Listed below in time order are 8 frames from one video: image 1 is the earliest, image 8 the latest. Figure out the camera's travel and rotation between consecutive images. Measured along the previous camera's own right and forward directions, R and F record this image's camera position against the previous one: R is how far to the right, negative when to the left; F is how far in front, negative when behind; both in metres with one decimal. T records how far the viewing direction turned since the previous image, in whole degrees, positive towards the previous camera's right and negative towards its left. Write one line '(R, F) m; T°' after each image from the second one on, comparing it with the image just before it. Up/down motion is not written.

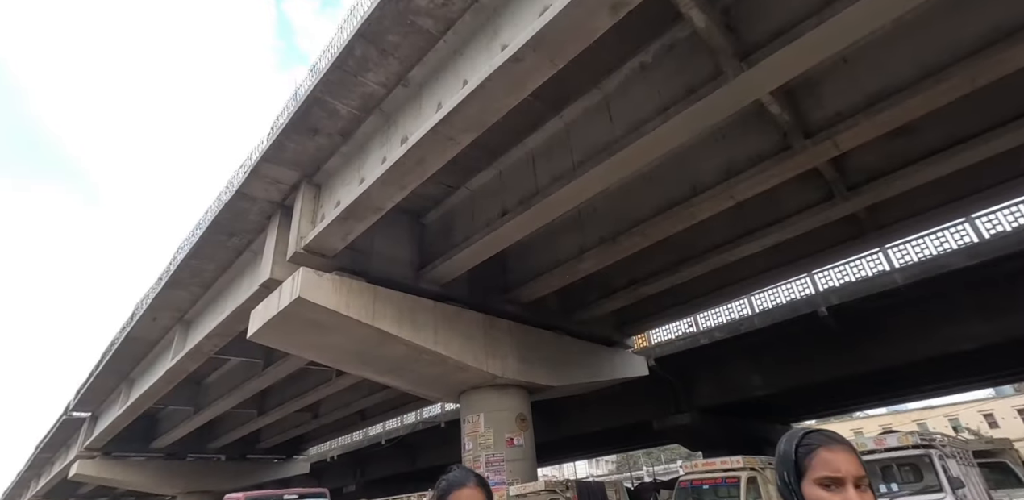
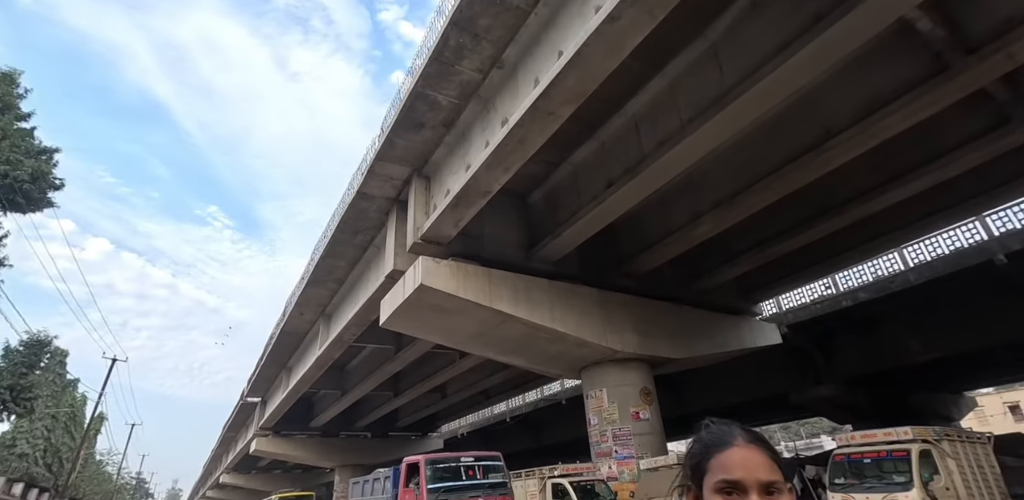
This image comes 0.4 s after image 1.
(-0.1, 0.0) m; -12°
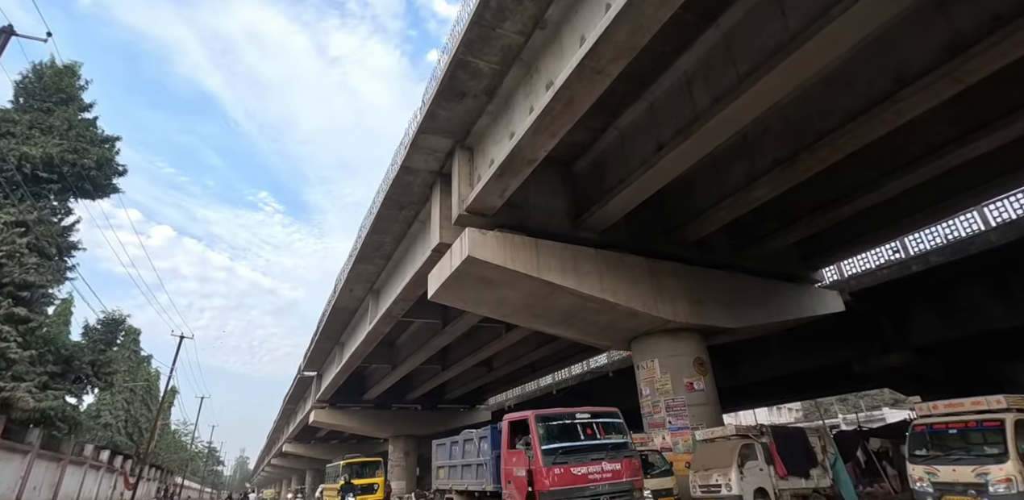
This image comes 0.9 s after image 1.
(-0.1, +0.2) m; -5°
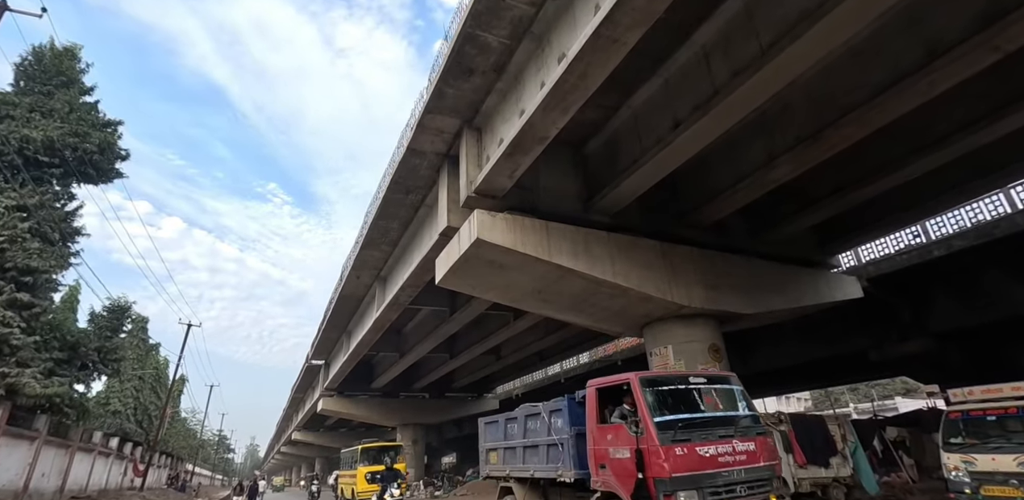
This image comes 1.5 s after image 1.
(-0.1, +0.3) m; -1°
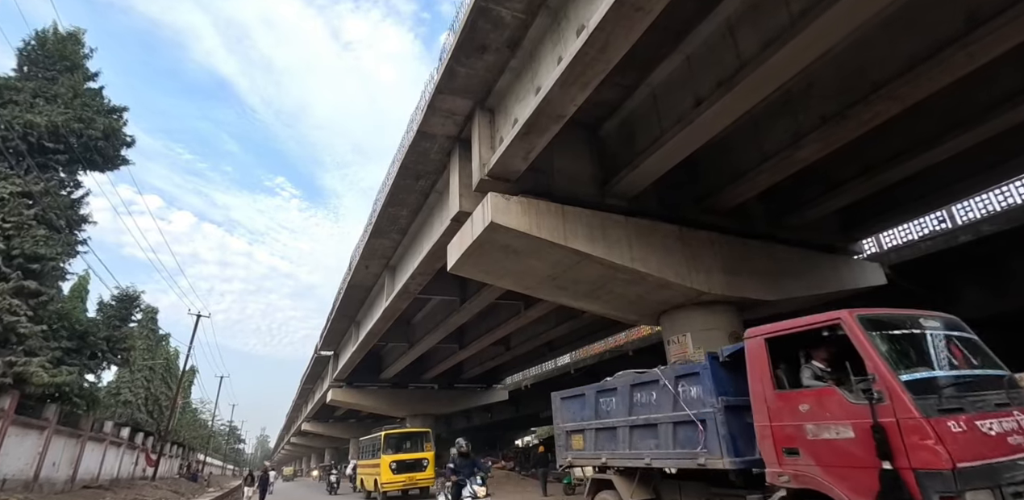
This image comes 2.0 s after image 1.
(-0.1, +0.3) m; -1°
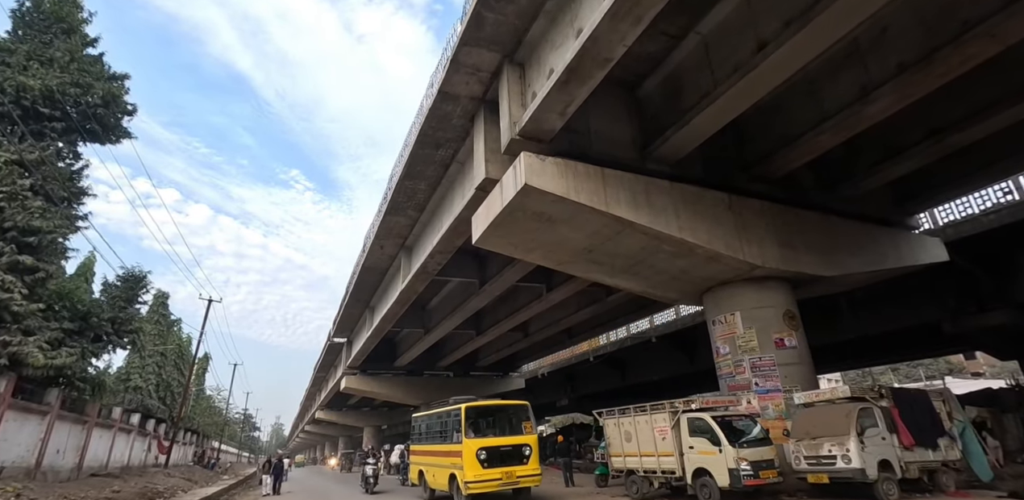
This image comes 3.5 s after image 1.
(-0.4, +0.8) m; -1°
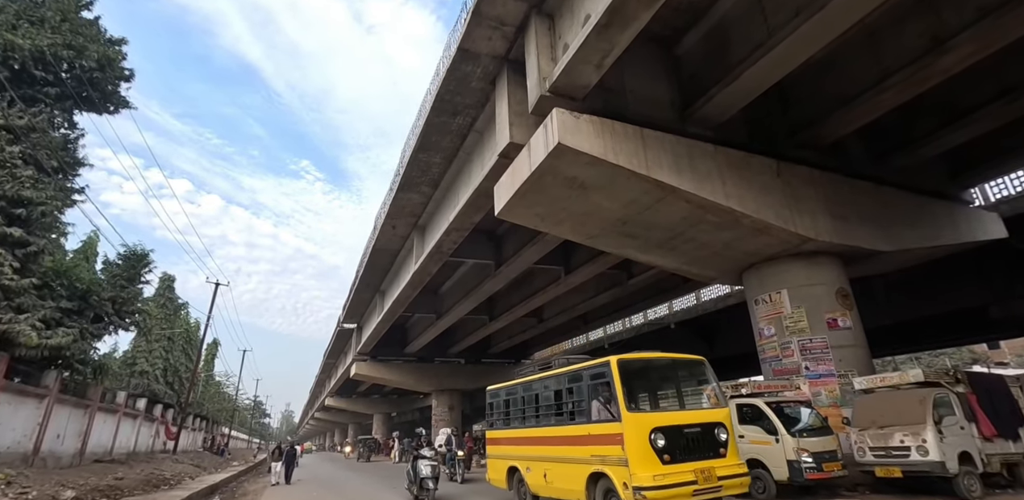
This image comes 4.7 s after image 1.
(-0.3, +0.7) m; -1°
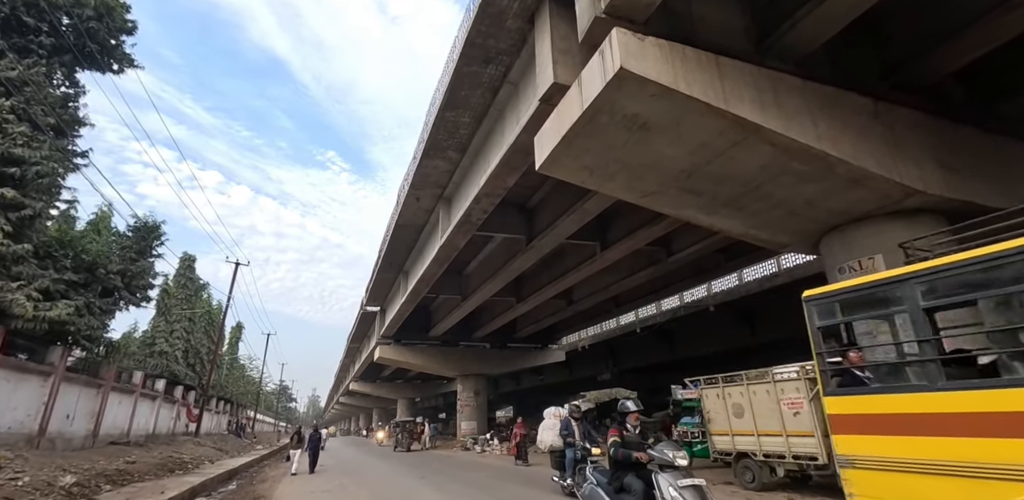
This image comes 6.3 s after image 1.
(-0.3, +1.1) m; -2°
